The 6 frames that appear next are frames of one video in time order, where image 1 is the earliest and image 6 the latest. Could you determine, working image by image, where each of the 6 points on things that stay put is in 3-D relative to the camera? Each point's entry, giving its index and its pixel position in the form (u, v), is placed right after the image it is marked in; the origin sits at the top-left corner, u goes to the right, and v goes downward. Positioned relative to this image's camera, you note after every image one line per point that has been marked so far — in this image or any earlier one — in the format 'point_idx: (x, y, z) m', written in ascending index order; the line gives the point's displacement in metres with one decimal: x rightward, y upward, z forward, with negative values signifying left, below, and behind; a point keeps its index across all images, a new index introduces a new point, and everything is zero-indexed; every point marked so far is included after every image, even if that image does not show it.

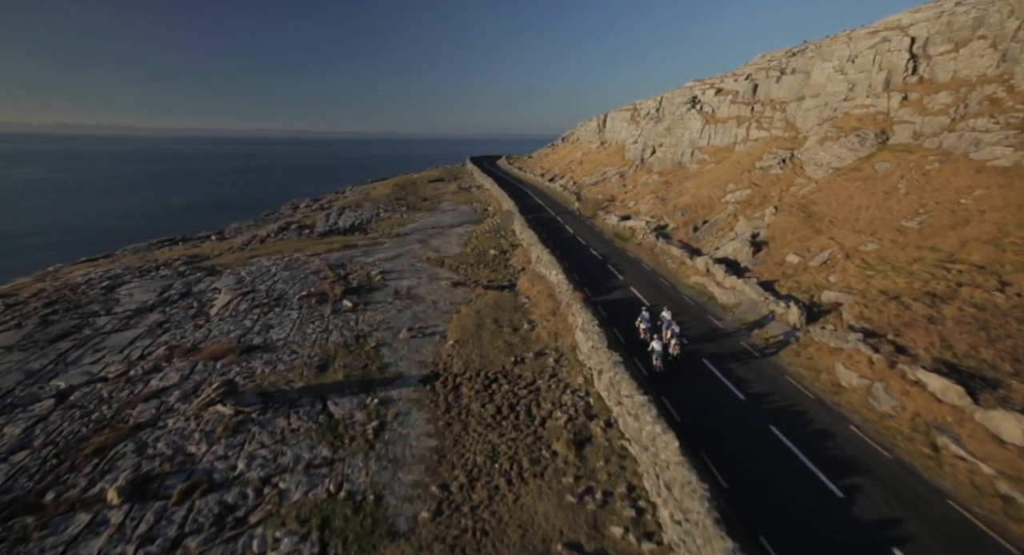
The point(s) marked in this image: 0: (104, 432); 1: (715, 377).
0: (-16.0, -6.1, +19.2) m
1: (+7.5, -3.7, +18.2) m
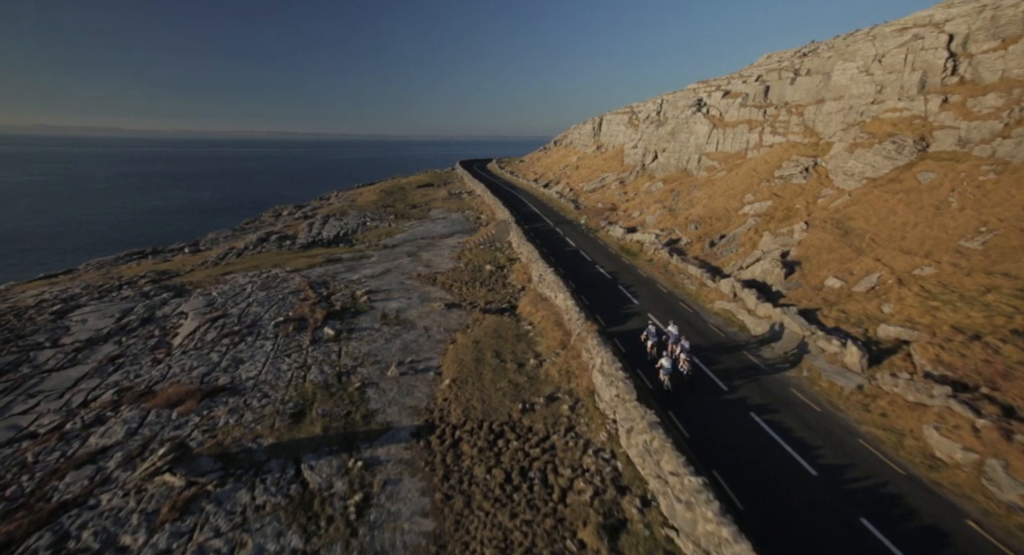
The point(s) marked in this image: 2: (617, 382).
0: (-15.6, -7.5, +15.5) m
1: (+8.0, -4.9, +15.0) m
2: (+3.9, -3.9, +18.2) m
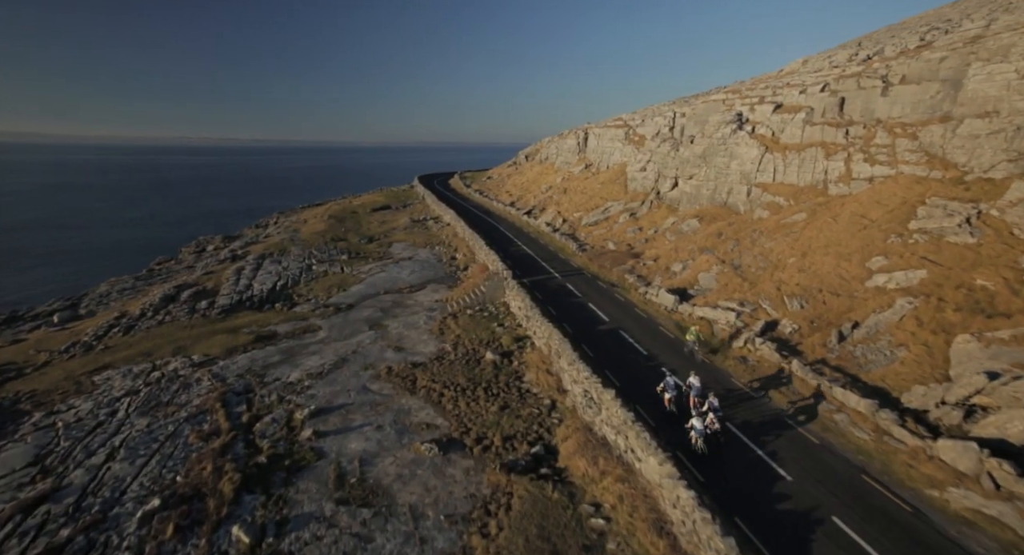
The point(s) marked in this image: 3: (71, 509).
0: (-12.3, -13.2, +1.8) m
1: (+11.1, -9.7, +3.4) m
2: (+6.8, -8.8, +6.3) m
3: (-17.0, -8.9, +19.1) m
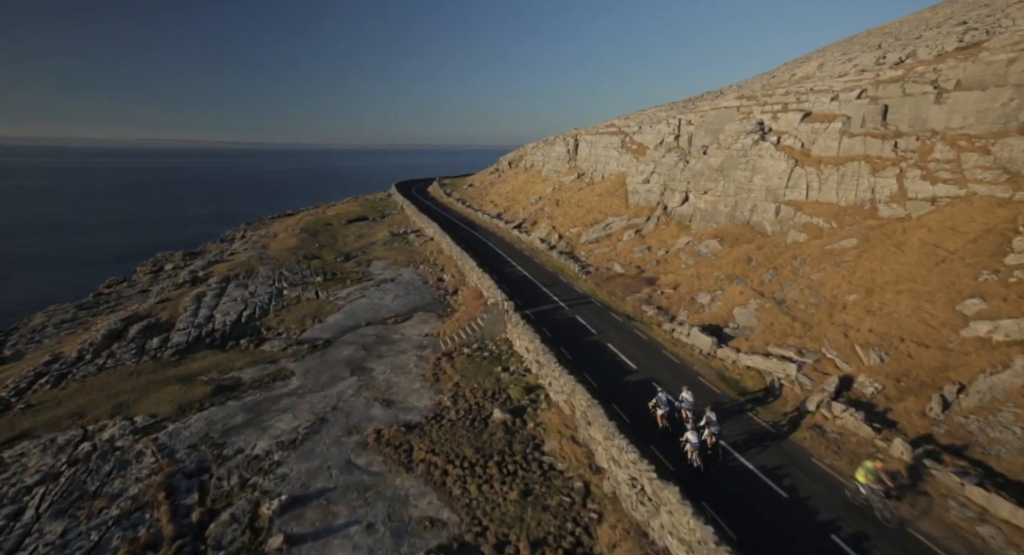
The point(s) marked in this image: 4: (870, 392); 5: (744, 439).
0: (-10.1, -15.5, -3.6) m
1: (+13.1, -11.5, -0.8) m
2: (+8.6, -10.8, +1.8) m
3: (-15.8, -11.4, +13.6) m
4: (+14.2, -4.5, +19.2) m
5: (+9.2, -6.3, +18.6) m
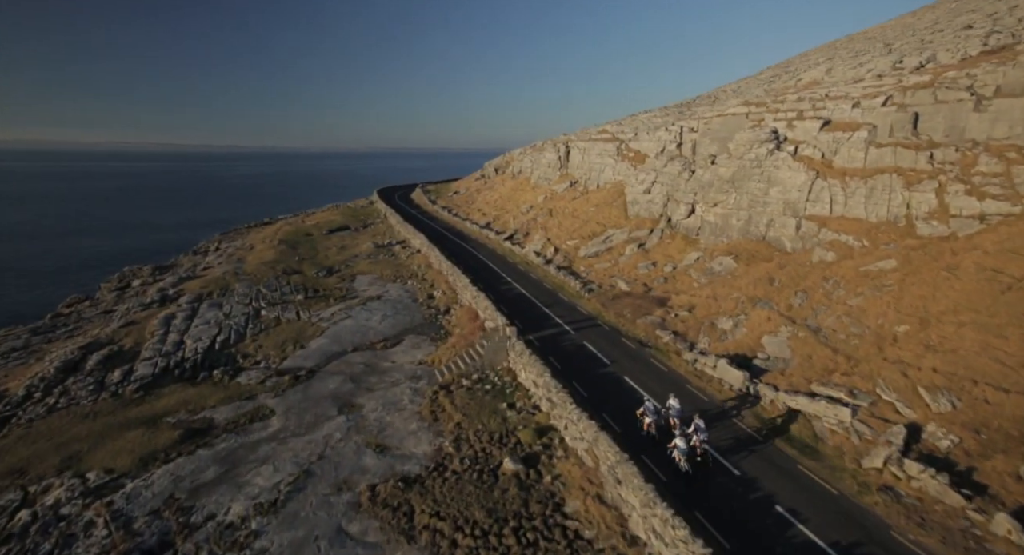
0: (-8.4, -16.9, -6.9) m
1: (+14.7, -12.7, -3.3) m
2: (+10.1, -12.0, -0.8) m
3: (-14.7, -13.1, +10.0) m
4: (+15.0, -5.7, +16.7) m
5: (+10.0, -7.6, +16.0) m
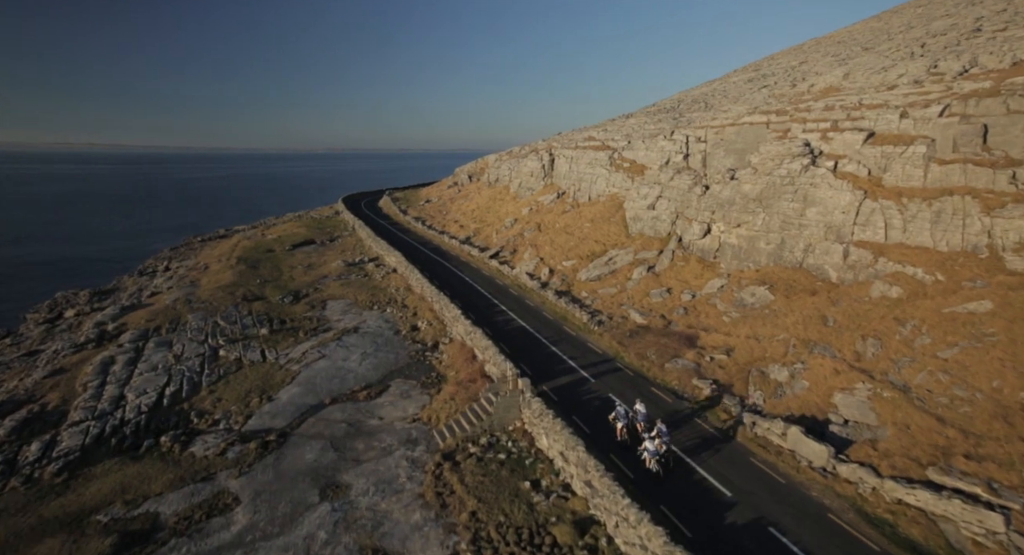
0: (-4.6, -19.5, -12.4) m
1: (+18.1, -14.6, -7.3) m
2: (+13.3, -14.1, -5.1) m
3: (-12.1, -15.9, +4.1) m
4: (+16.8, -7.7, +12.8) m
5: (+11.9, -9.7, +11.7) m
